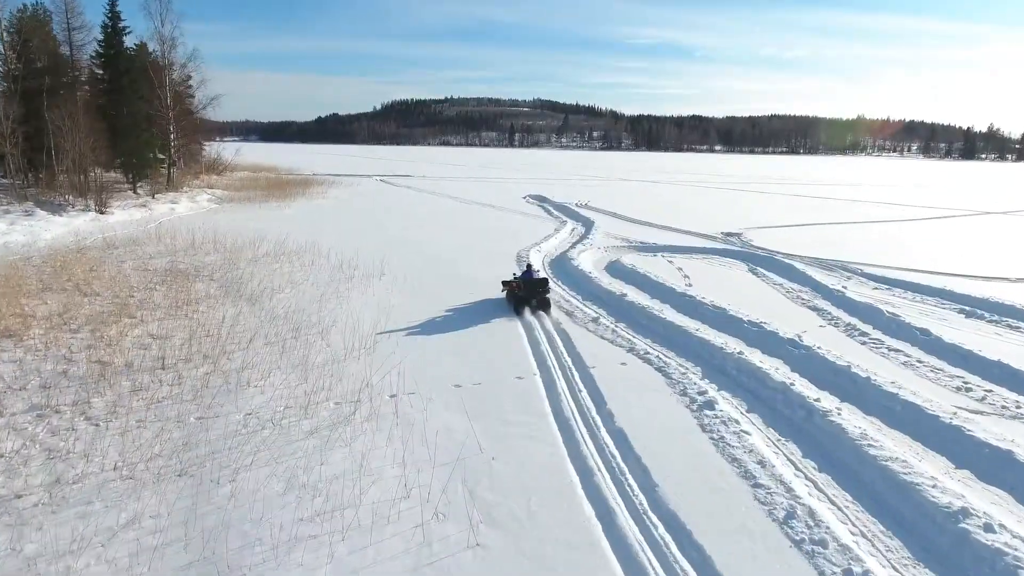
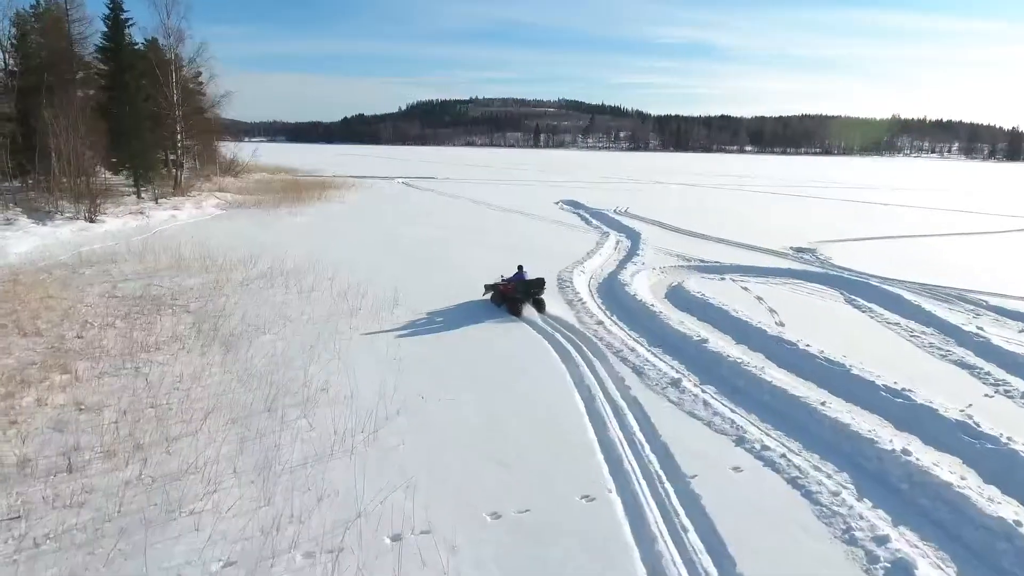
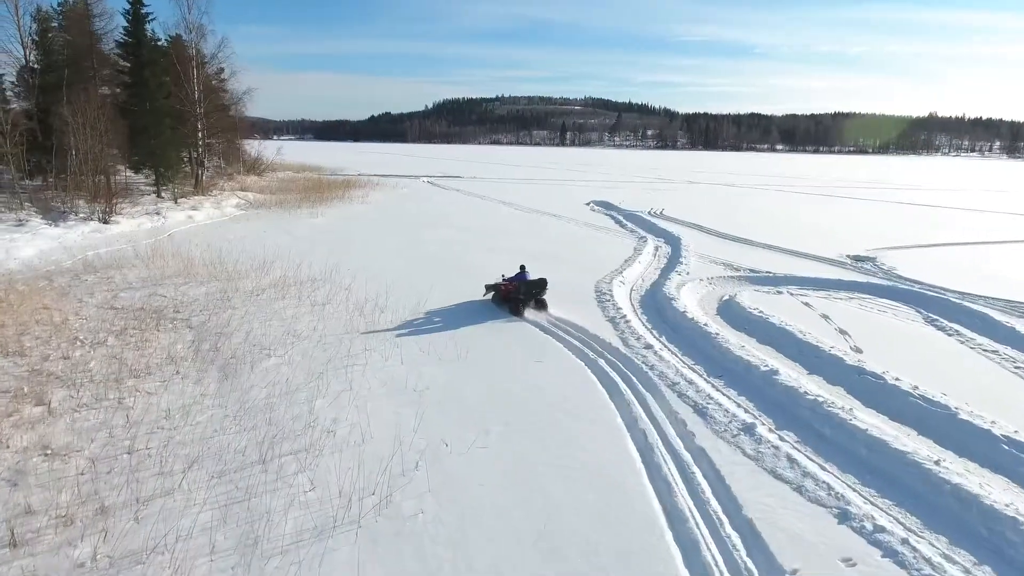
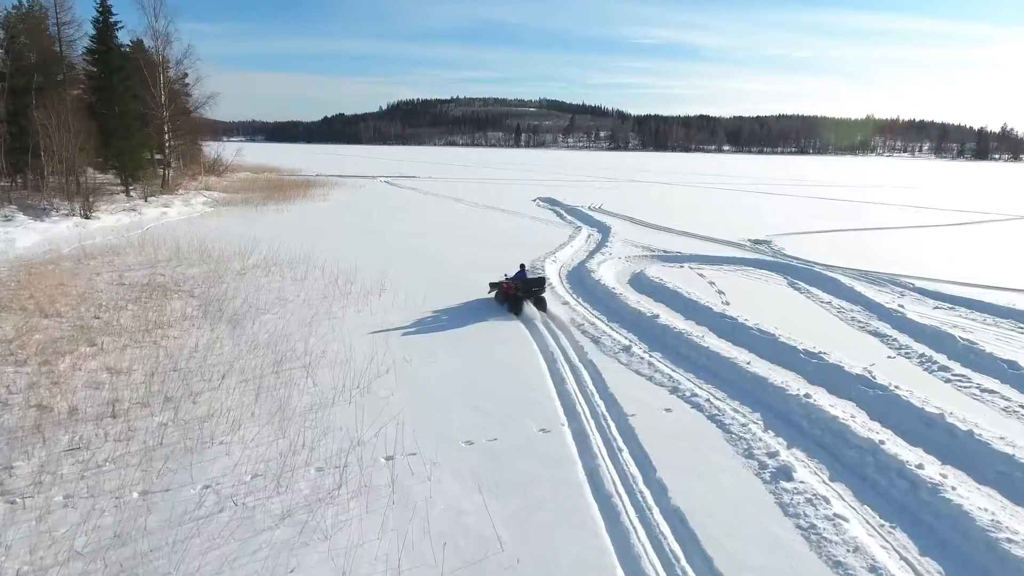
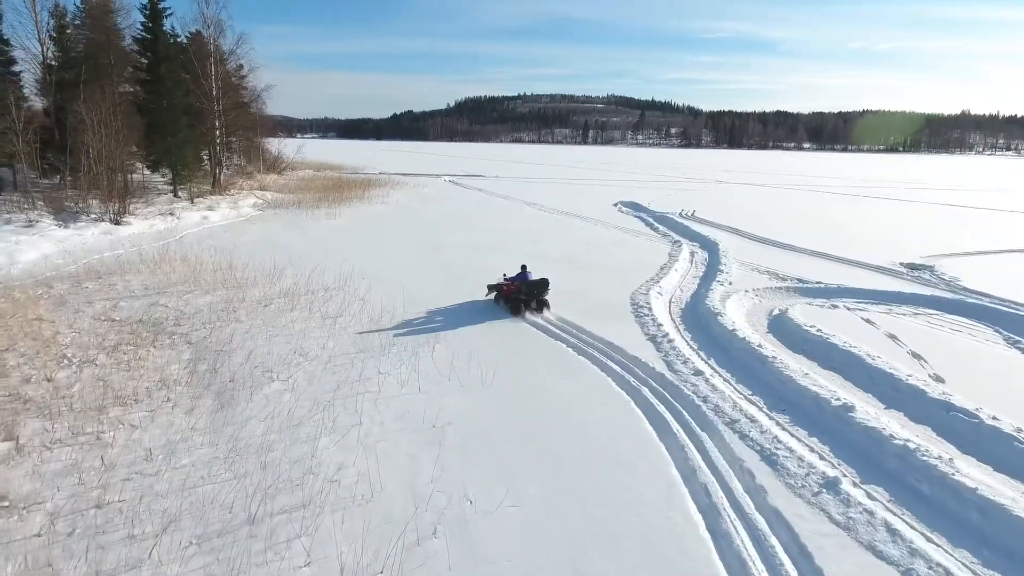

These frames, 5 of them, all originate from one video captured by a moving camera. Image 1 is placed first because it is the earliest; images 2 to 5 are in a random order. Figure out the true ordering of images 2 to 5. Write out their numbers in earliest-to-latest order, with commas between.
4, 2, 3, 5
